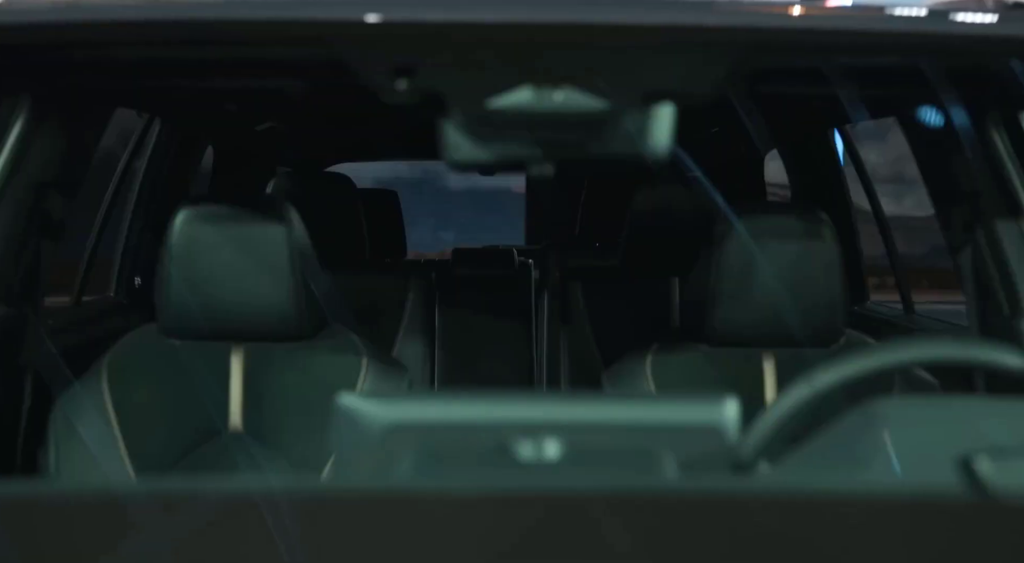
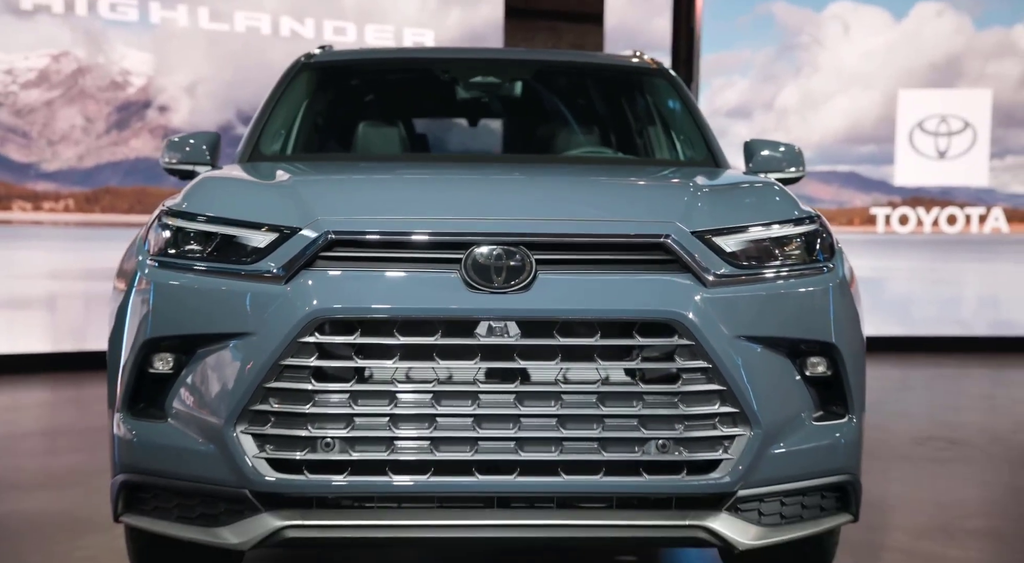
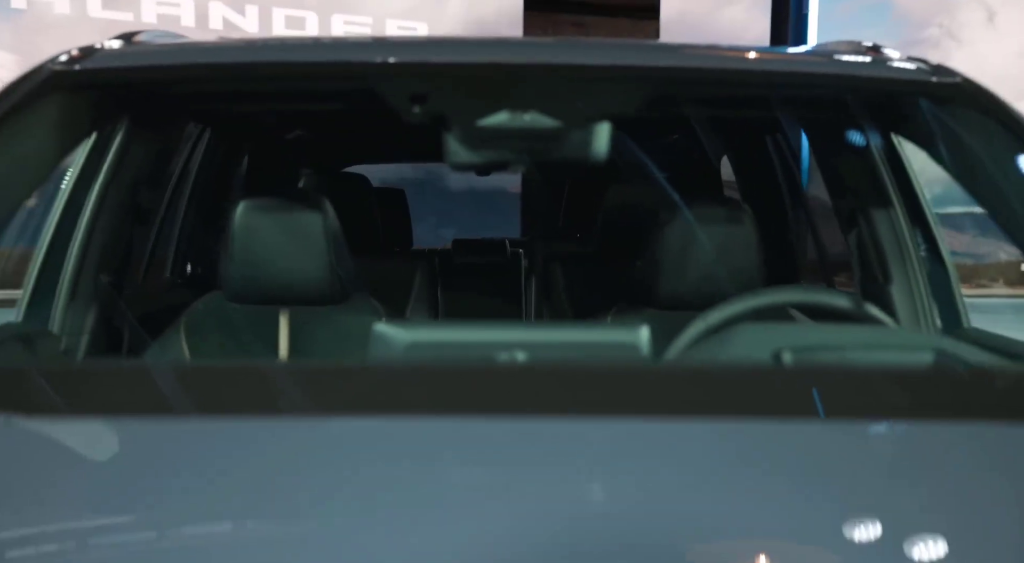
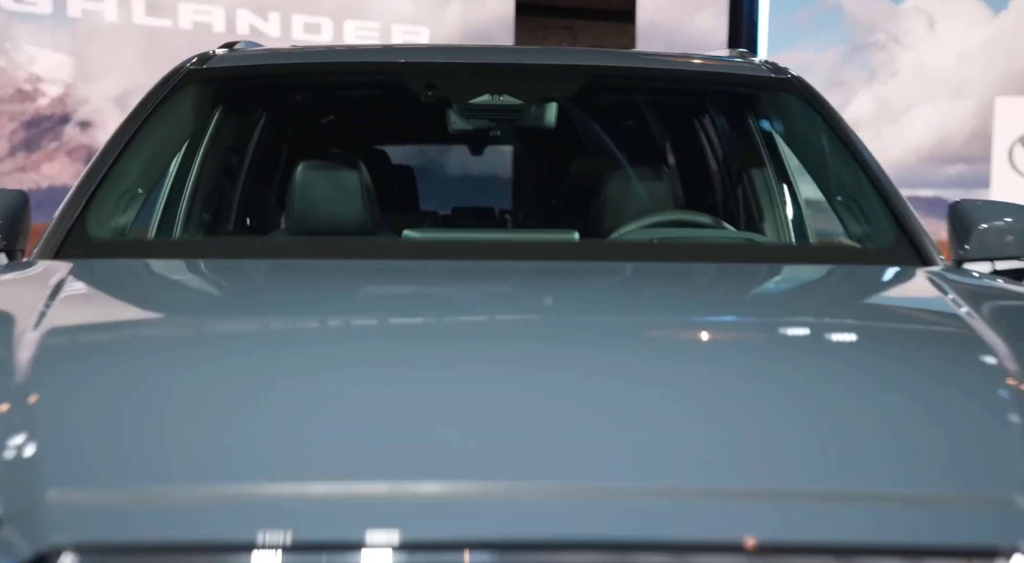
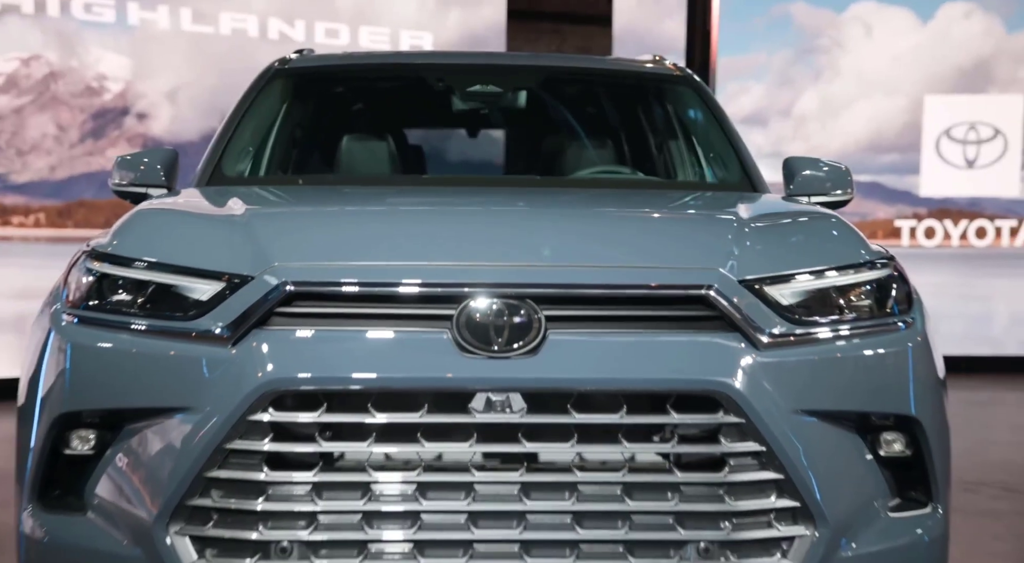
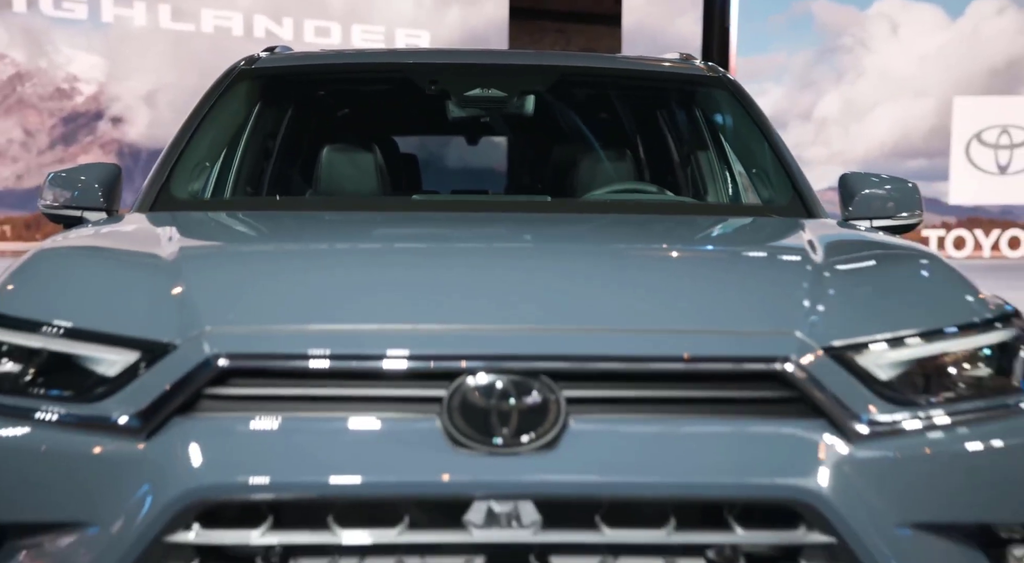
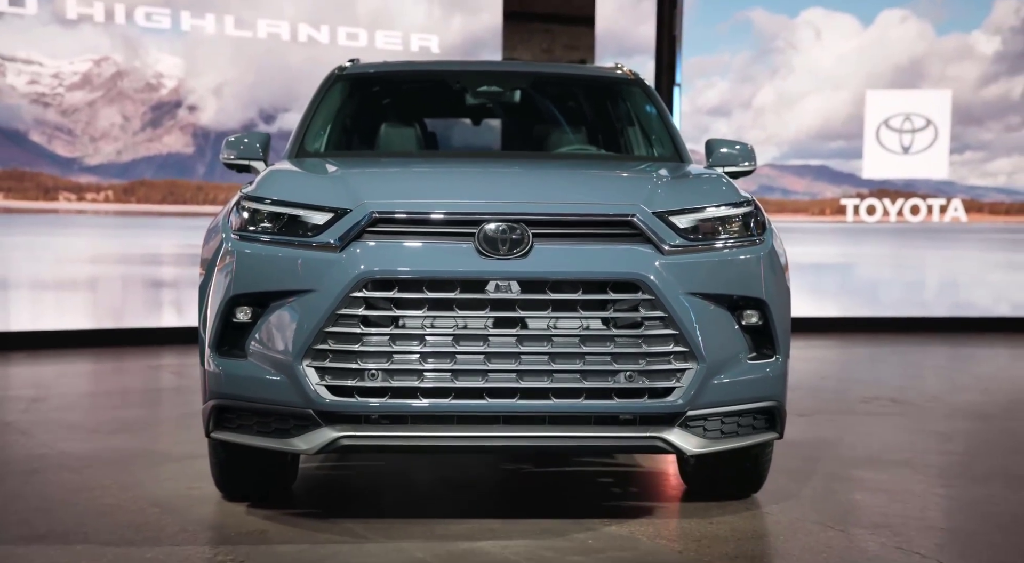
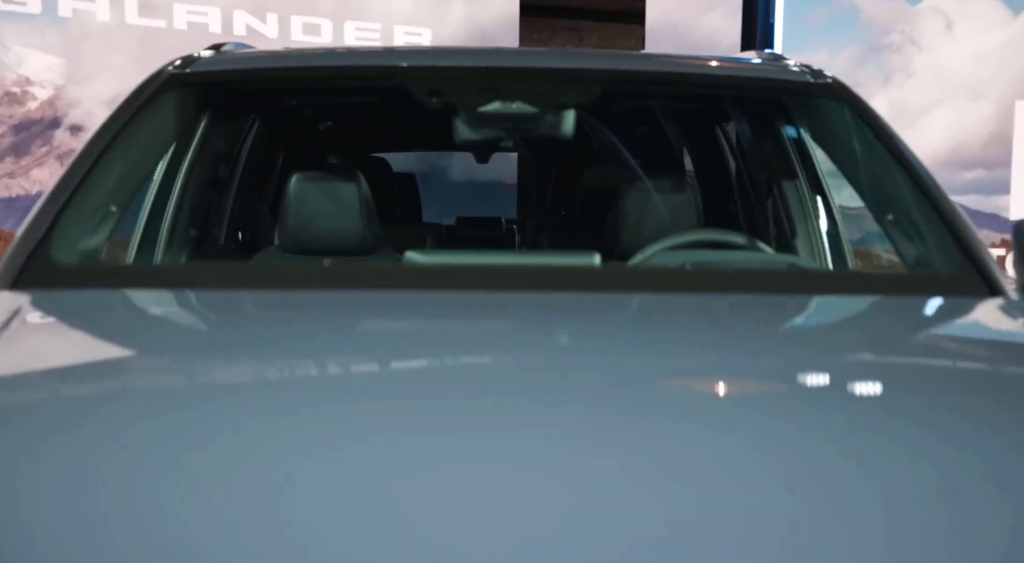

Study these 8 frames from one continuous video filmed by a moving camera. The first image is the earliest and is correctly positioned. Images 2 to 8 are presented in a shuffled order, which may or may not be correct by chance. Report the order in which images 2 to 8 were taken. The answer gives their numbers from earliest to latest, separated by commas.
3, 8, 4, 6, 5, 2, 7
